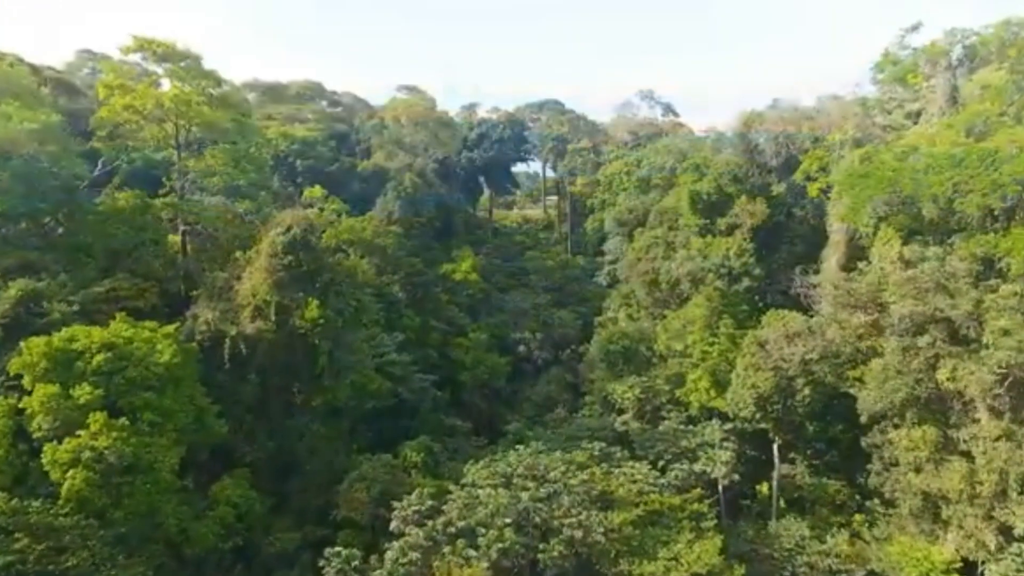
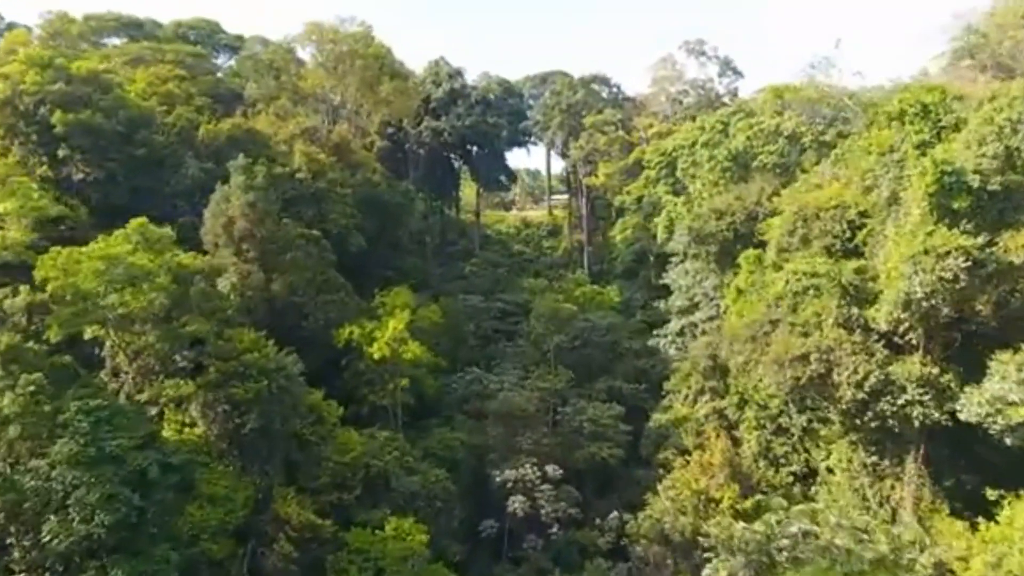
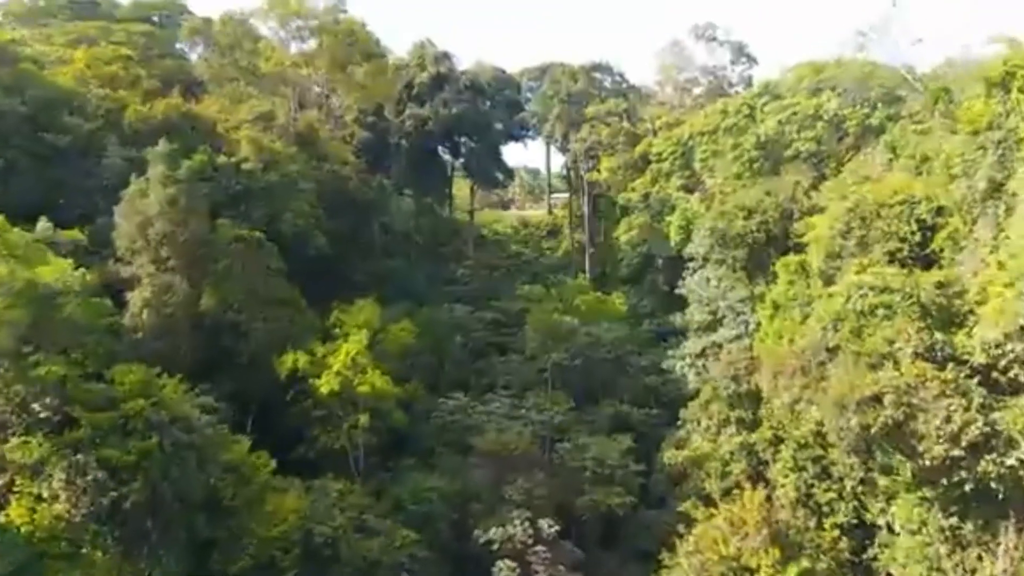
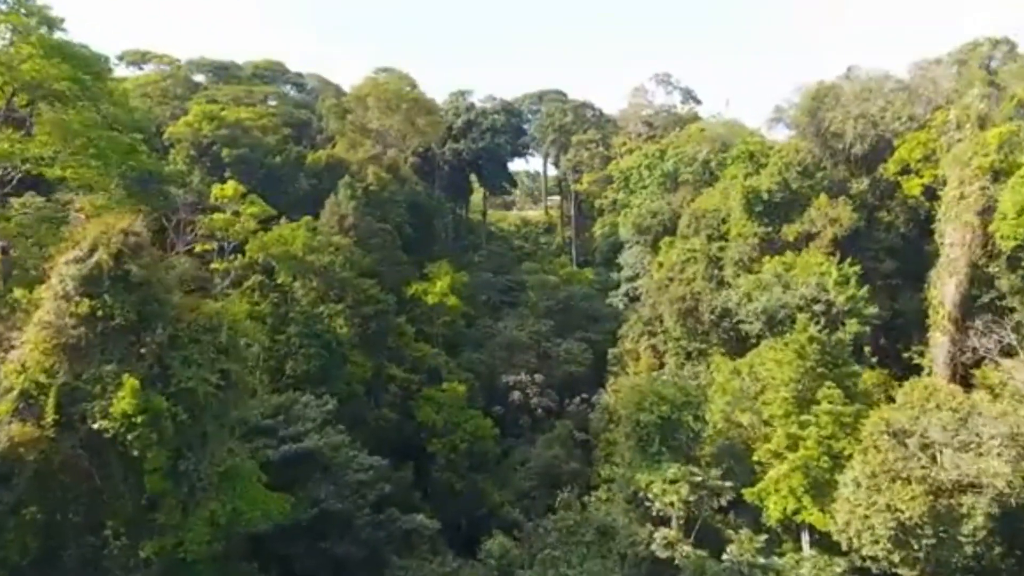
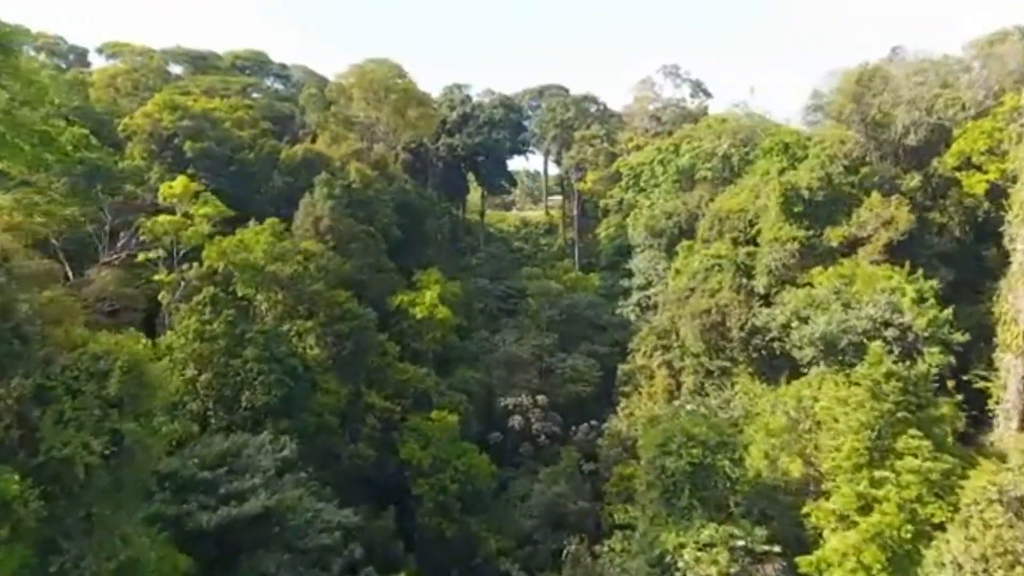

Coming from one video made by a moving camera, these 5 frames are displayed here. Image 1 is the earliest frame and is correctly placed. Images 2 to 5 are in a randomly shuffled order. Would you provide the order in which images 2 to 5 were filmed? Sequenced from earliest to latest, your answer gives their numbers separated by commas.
4, 5, 2, 3
